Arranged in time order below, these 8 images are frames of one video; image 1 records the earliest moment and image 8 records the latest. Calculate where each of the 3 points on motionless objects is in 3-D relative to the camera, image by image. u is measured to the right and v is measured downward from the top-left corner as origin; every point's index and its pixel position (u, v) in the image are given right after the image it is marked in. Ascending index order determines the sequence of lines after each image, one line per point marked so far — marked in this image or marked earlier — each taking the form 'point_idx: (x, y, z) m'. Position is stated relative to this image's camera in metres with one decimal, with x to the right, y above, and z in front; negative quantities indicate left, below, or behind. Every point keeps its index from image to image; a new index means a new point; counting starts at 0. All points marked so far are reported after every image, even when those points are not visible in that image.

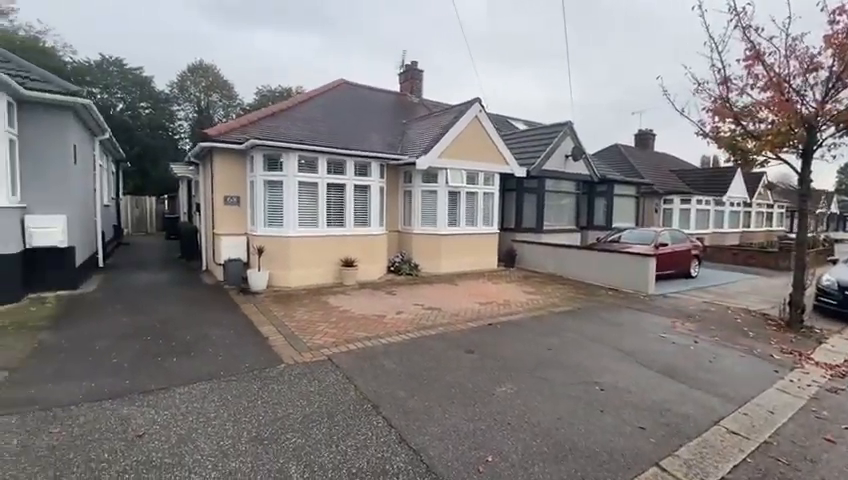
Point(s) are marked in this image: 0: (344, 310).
0: (-1.7, -1.5, +8.4) m
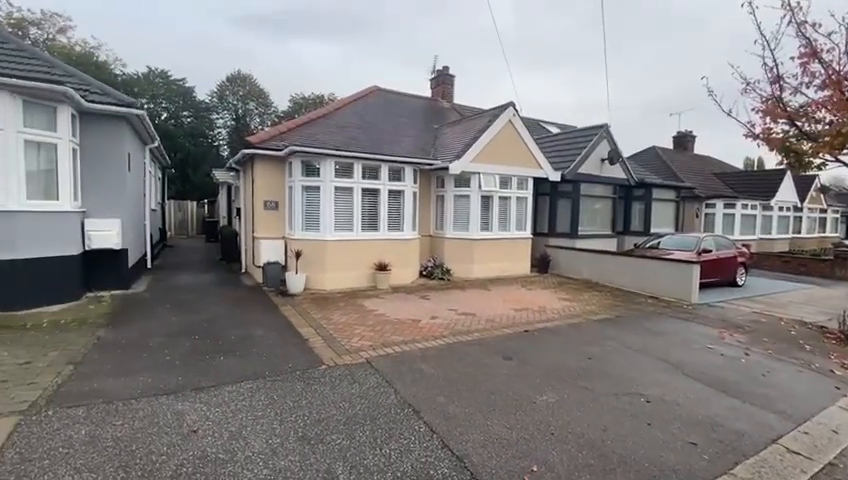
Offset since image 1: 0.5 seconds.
0: (-0.9, -1.6, +8.5) m
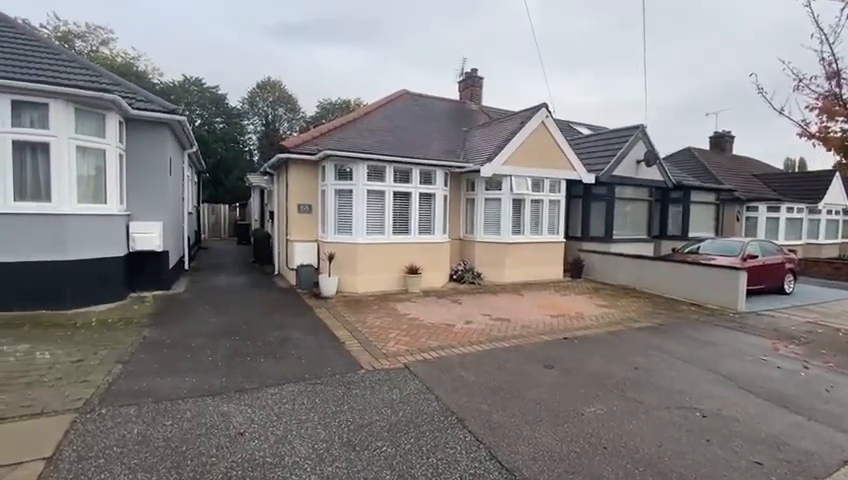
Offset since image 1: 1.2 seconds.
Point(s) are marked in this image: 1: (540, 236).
0: (-0.2, -1.6, +8.4) m
1: (+3.9, +0.1, +13.5) m
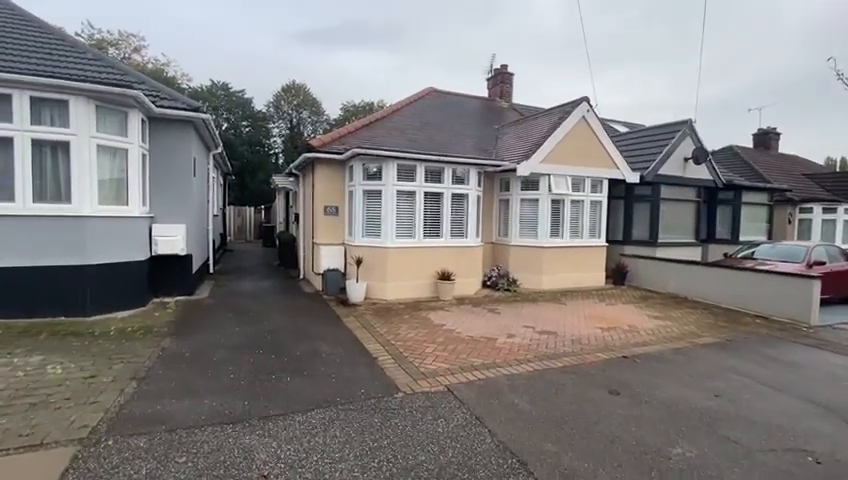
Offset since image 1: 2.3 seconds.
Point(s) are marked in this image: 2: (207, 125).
0: (+0.5, -1.7, +7.7) m
1: (+4.9, 0.0, +12.5) m
2: (-5.5, +2.9, +10.1) m
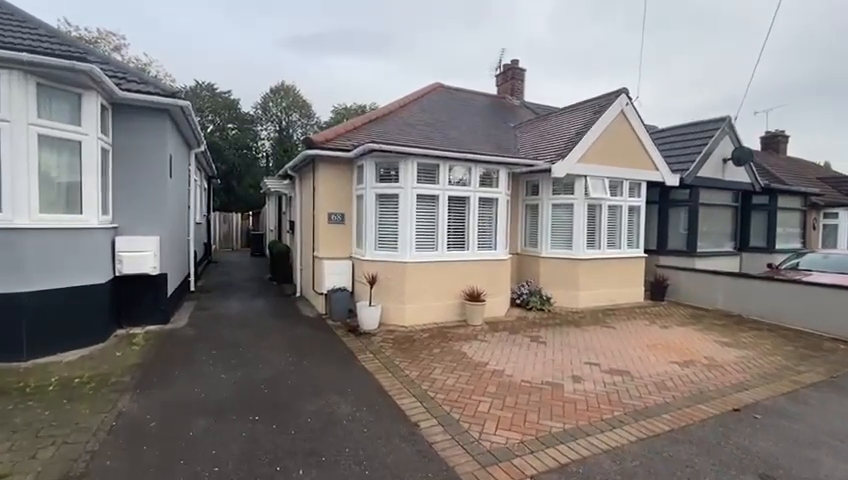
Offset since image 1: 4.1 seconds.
0: (+1.1, -2.0, +6.0) m
1: (+5.4, -0.3, +11.0) m
2: (-5.0, +2.6, +8.4) m
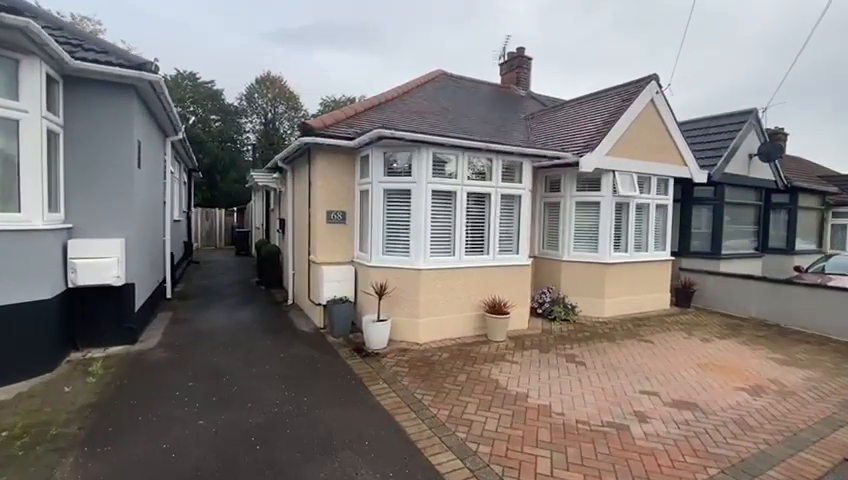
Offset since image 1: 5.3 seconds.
0: (+1.5, -2.1, +4.9) m
1: (+5.6, -0.3, +10.0) m
2: (-4.7, +2.6, +7.0) m
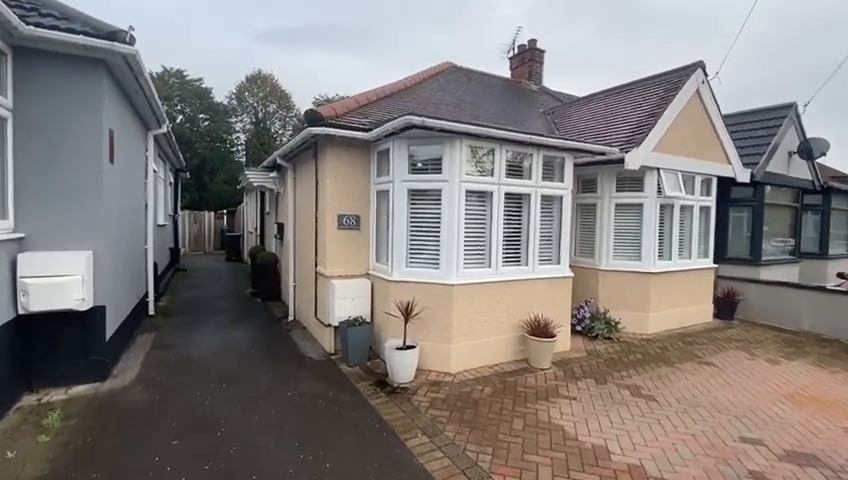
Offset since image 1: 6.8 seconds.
0: (+2.0, -2.2, +3.8) m
1: (+6.0, -0.5, +9.0) m
2: (-4.2, +2.4, +5.8) m
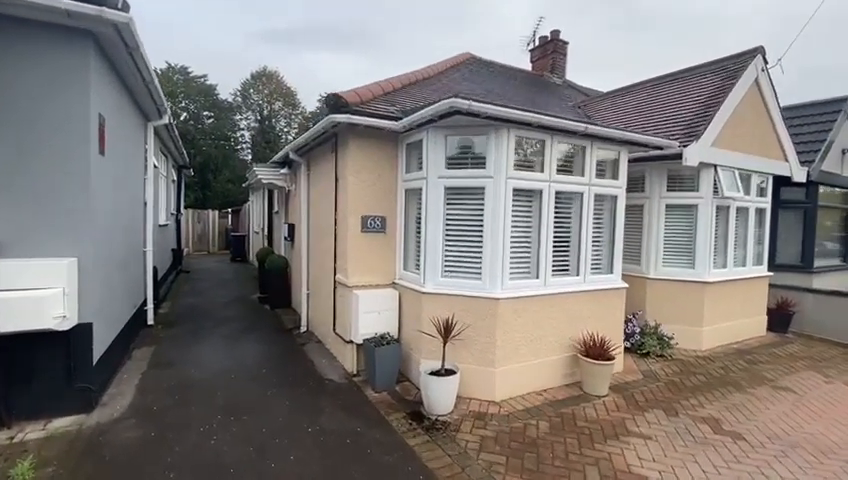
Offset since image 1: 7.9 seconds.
0: (+2.5, -2.3, +3.0) m
1: (+6.6, -0.6, +8.1) m
2: (-3.7, +2.4, +5.0) m
